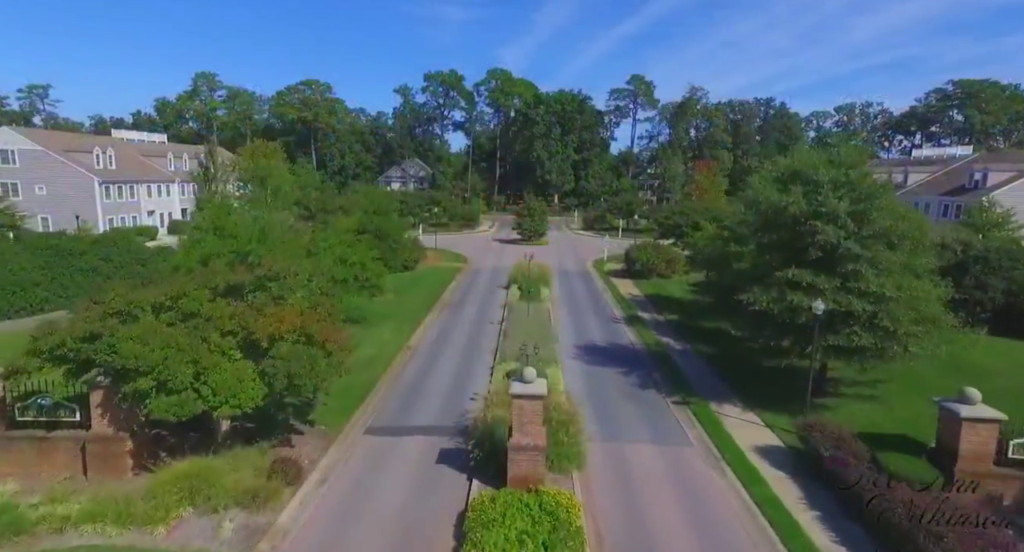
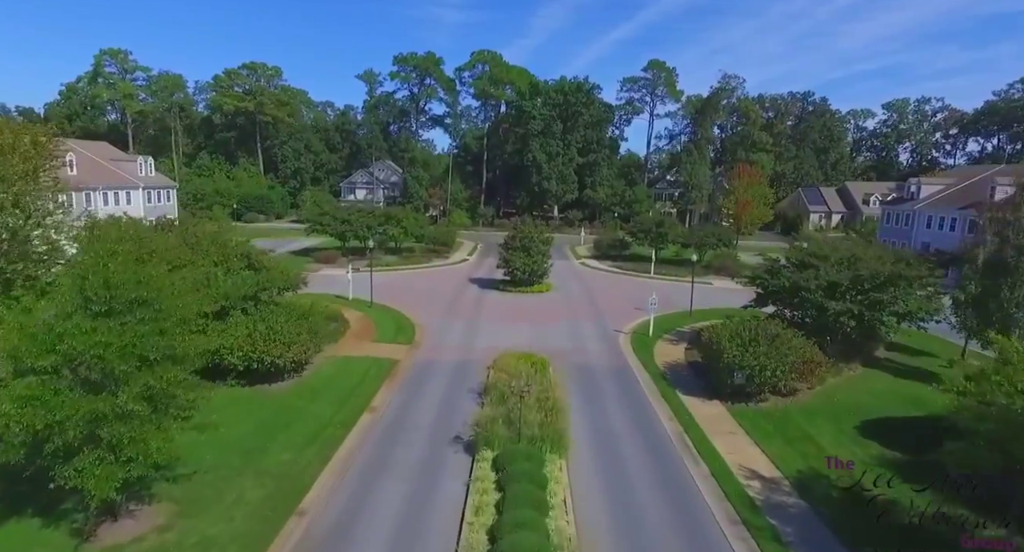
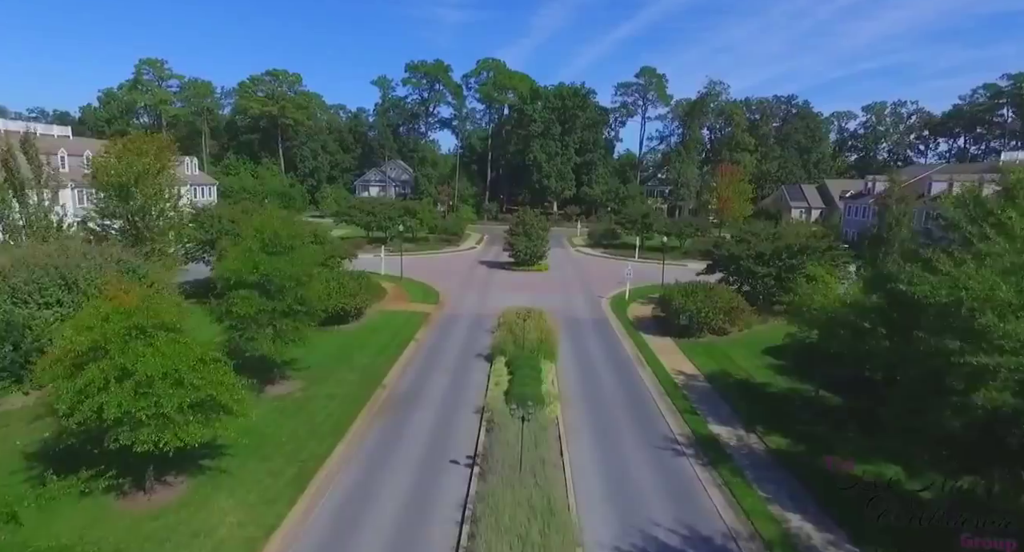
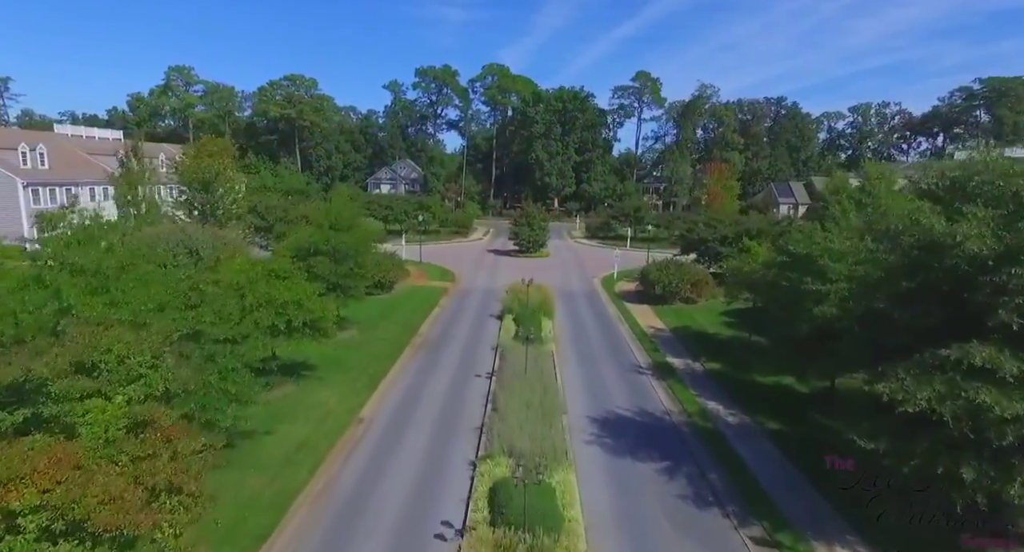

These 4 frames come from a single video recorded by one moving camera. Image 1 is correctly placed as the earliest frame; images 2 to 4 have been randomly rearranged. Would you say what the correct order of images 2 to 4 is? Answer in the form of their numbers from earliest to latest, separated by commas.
4, 3, 2
